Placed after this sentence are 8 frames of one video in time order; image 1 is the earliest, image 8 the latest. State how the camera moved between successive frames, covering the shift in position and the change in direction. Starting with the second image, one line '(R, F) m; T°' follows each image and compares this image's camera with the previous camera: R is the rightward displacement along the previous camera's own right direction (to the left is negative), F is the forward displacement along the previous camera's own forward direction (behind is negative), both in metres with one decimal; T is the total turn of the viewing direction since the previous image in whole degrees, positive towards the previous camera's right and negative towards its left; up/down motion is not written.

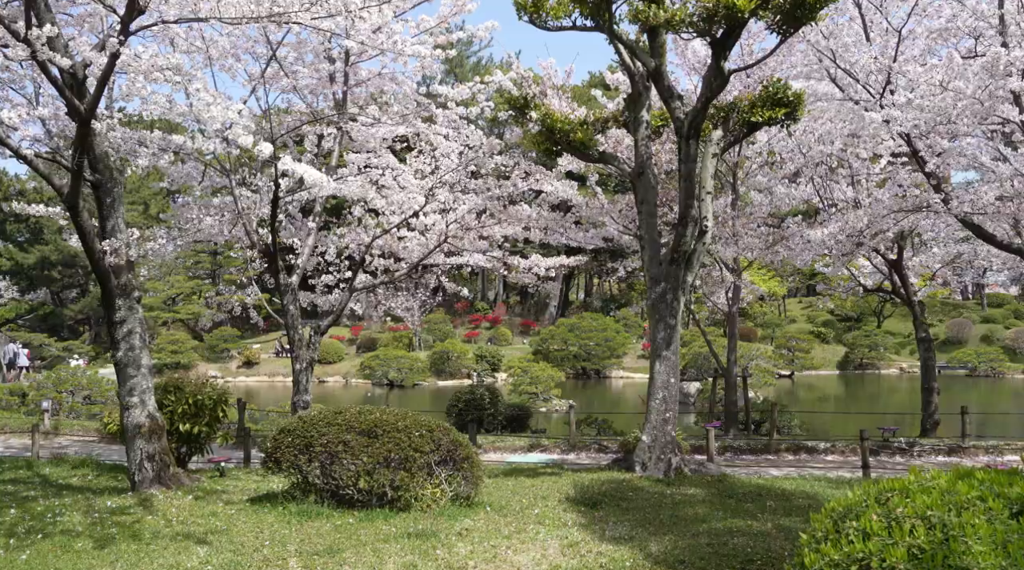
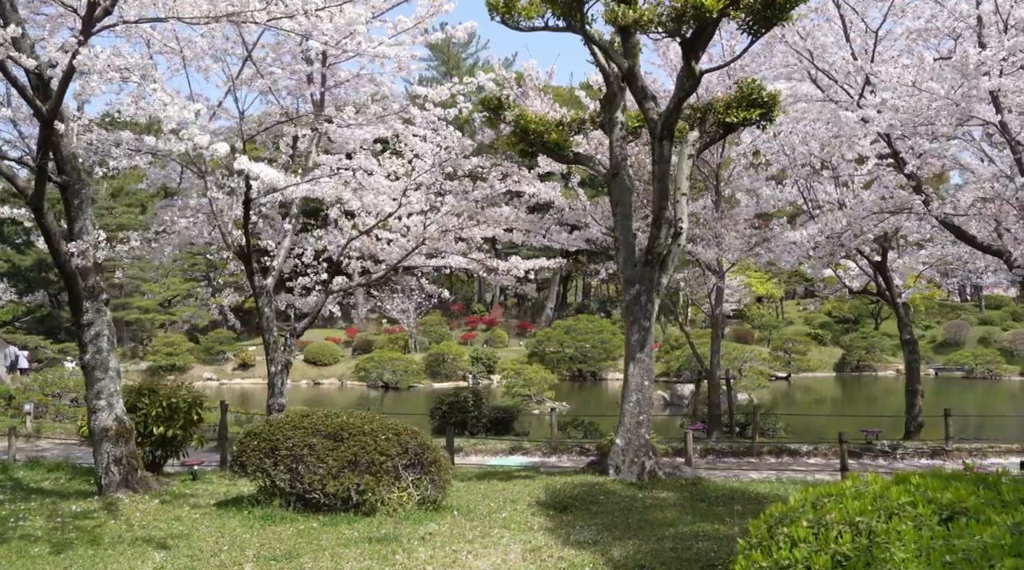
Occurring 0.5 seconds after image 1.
(+0.3, +0.1) m; 0°
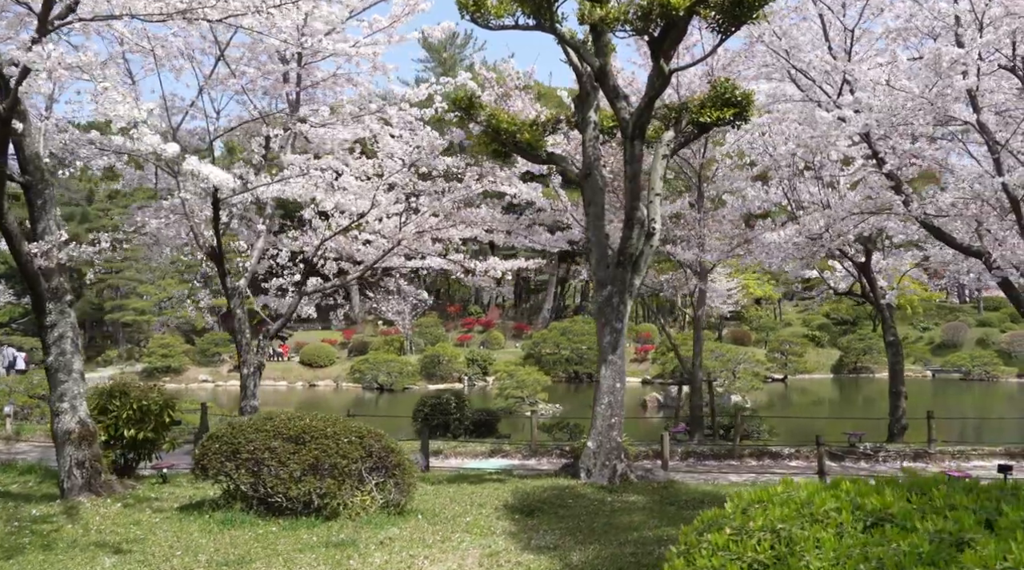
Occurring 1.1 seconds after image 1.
(+0.3, +0.1) m; 0°
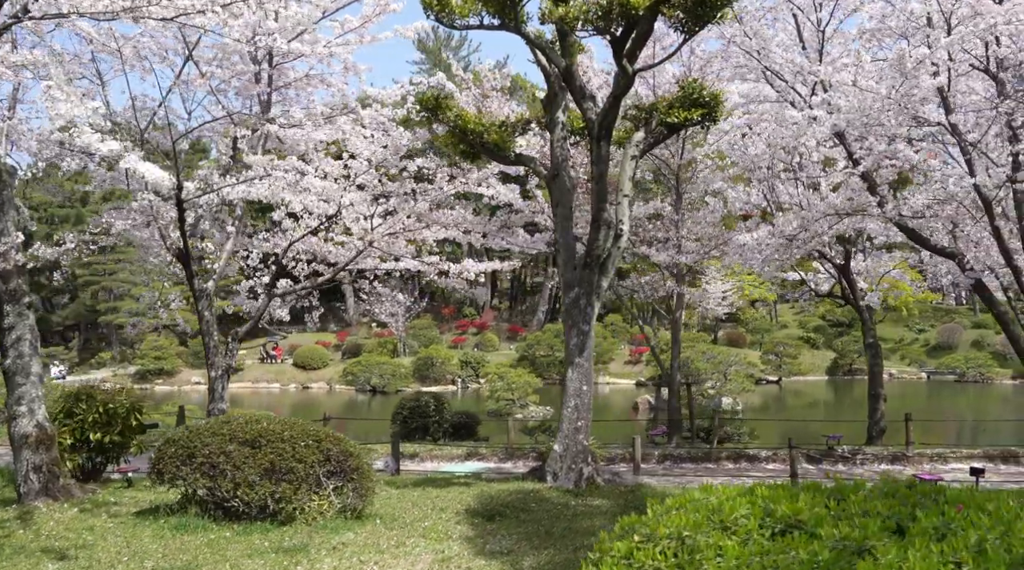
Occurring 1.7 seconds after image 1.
(+0.4, +0.1) m; 0°
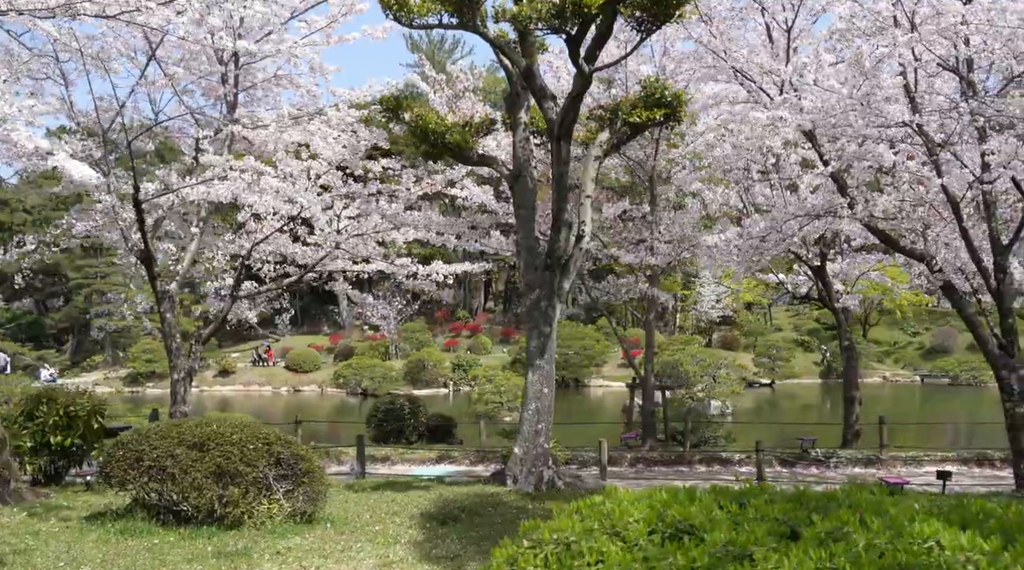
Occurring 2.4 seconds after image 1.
(+0.4, +0.1) m; 0°
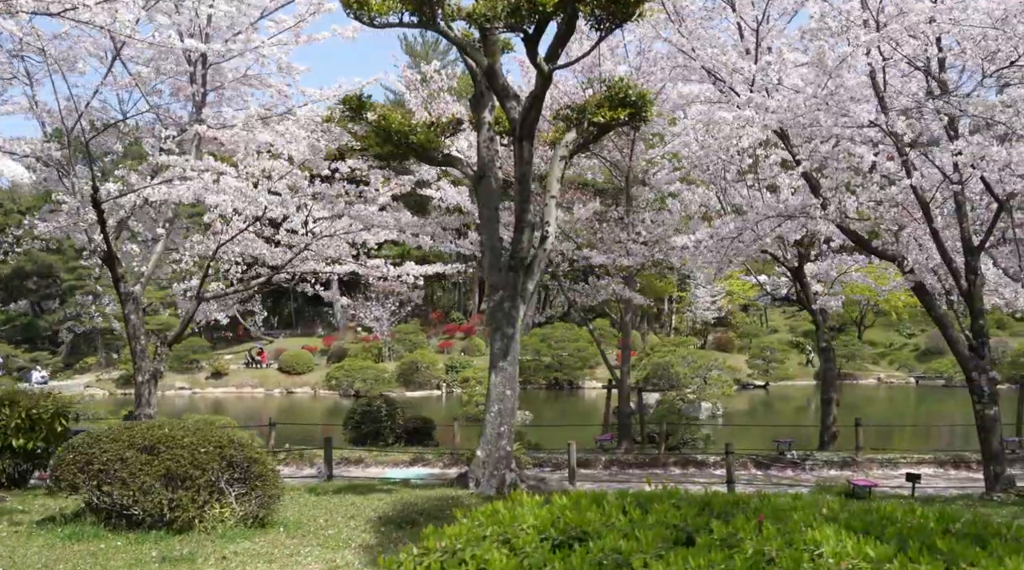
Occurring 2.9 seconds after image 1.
(+0.4, +0.1) m; 0°
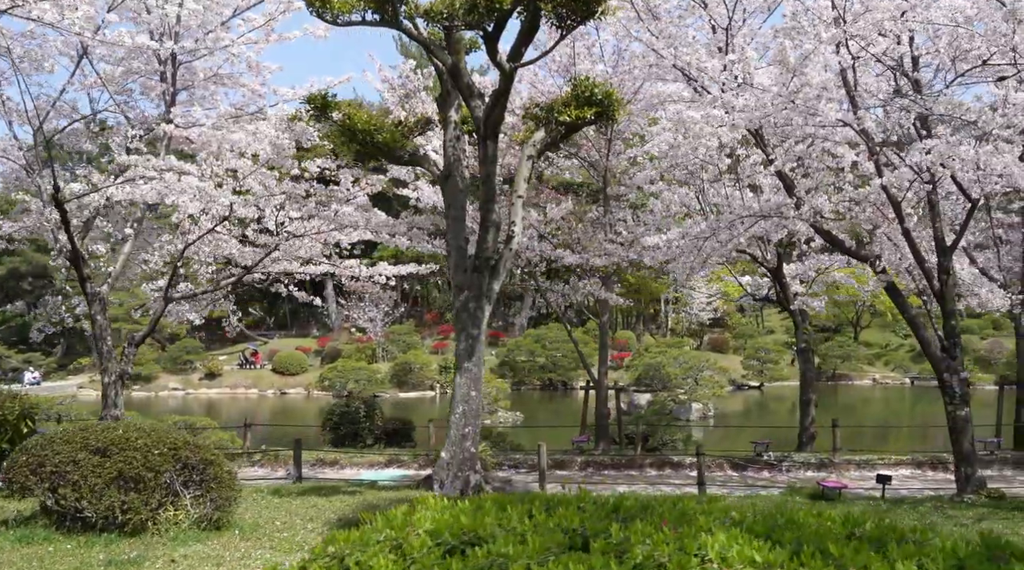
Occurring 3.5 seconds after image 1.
(+0.4, +0.1) m; 0°
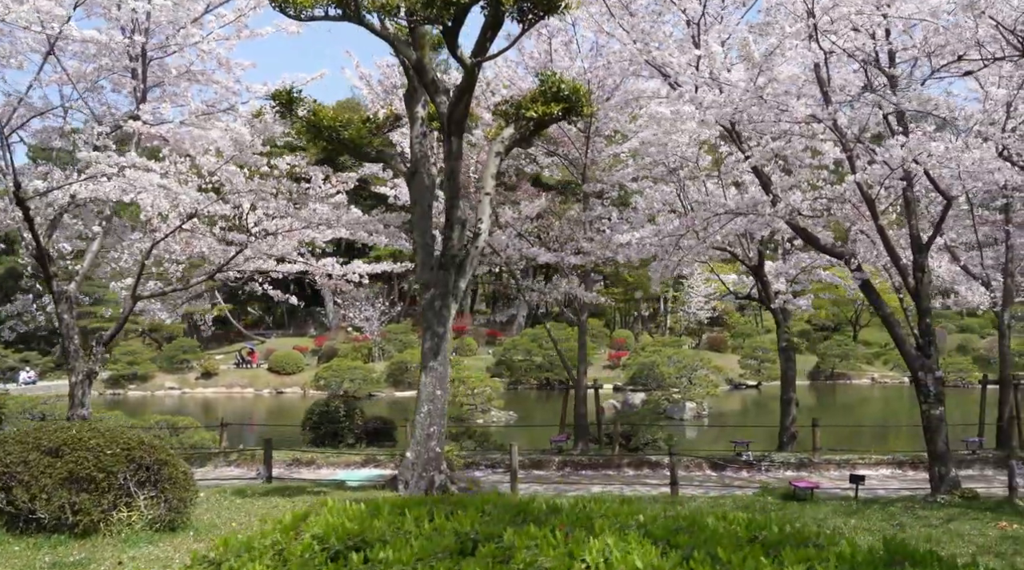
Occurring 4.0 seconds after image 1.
(+0.4, +0.1) m; 0°
